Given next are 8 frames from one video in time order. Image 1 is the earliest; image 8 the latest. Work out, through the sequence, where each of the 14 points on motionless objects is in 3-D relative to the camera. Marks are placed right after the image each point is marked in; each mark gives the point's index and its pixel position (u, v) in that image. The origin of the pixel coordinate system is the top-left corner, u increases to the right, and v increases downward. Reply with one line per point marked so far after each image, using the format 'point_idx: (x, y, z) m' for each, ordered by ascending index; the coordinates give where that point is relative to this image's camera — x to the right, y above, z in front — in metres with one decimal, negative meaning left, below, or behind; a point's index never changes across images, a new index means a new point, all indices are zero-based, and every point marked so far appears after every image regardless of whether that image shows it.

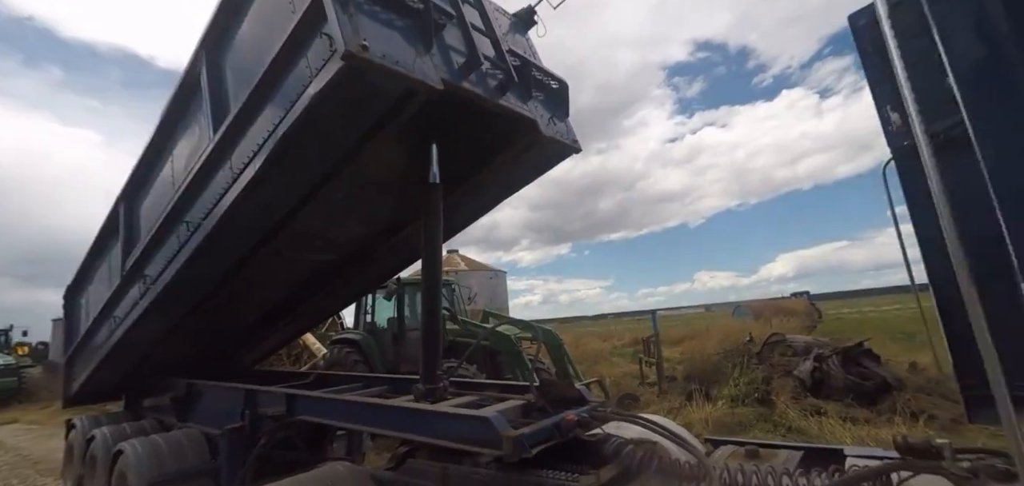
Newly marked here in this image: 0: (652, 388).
0: (+2.9, -3.0, +8.9) m
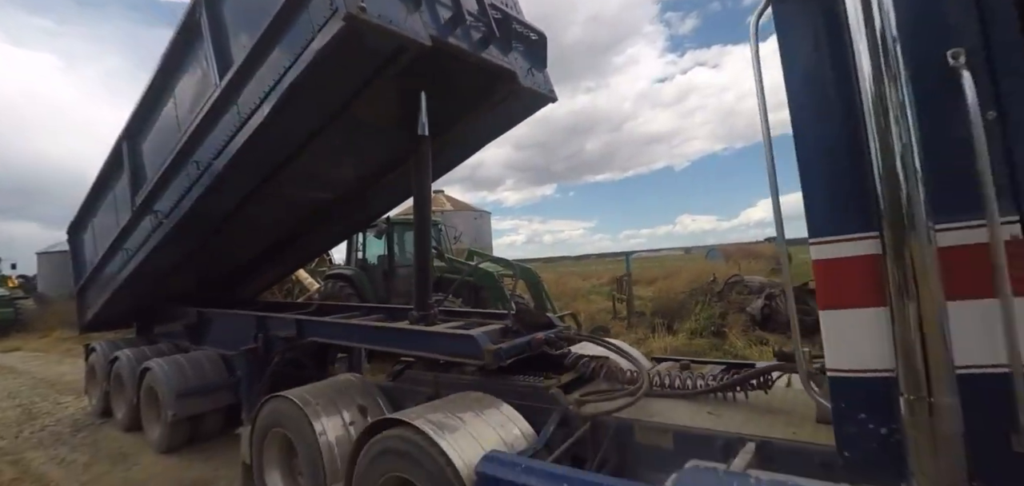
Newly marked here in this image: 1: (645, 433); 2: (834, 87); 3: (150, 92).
0: (+2.5, -1.8, +9.7) m
1: (+0.7, -0.9, +2.1) m
2: (+0.9, +0.5, +1.3) m
3: (-3.6, +1.6, +4.3) m
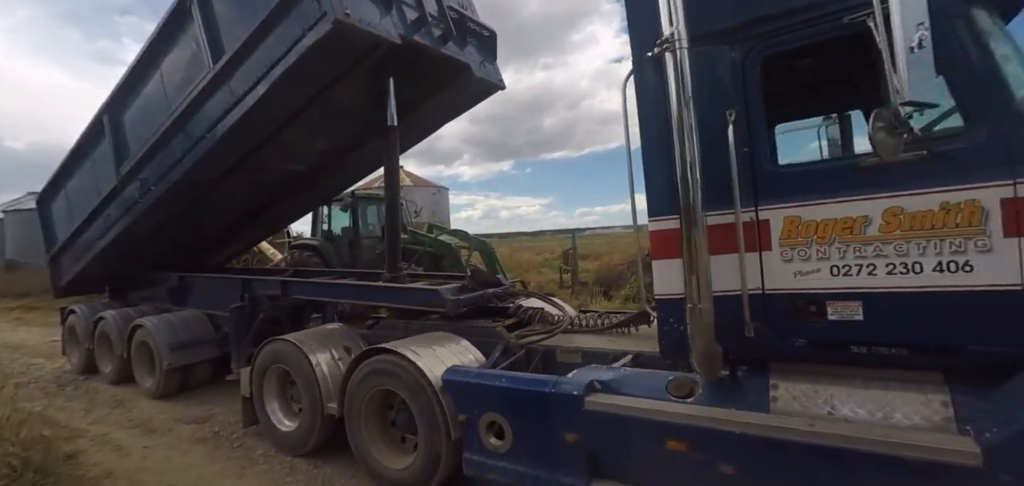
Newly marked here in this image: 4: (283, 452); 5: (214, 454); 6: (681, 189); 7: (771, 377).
0: (+1.4, -1.2, +10.8) m
1: (+0.4, -0.8, +3.0) m
2: (+0.7, +0.6, +2.1) m
3: (-4.1, +1.9, +4.5) m
4: (-1.9, -1.7, +3.5) m
5: (-2.4, -1.7, +3.4) m
6: (+0.8, +0.2, +1.9) m
7: (+1.3, -0.7, +2.1) m
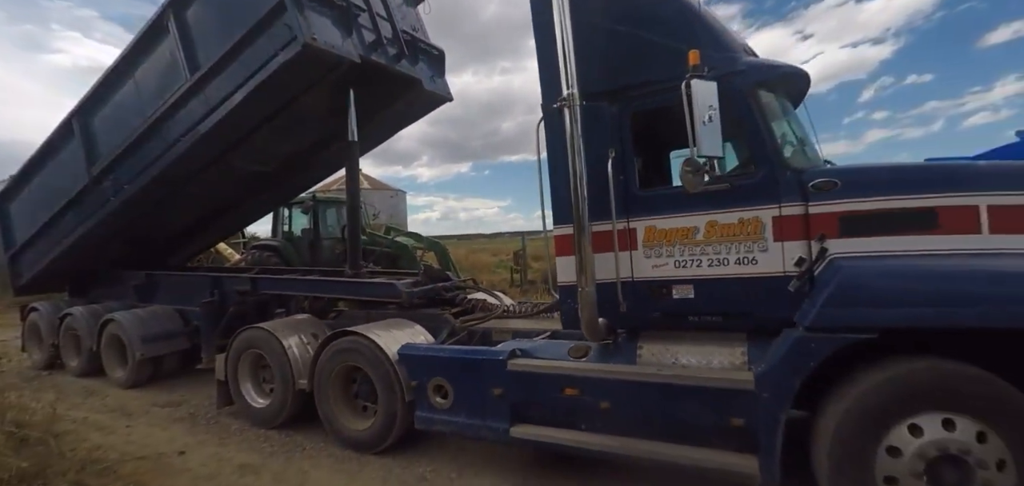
0: (+0.2, -1.3, +11.5) m
1: (-0.1, -0.8, +3.7) m
2: (+0.3, +0.6, +2.9) m
3: (-4.7, +1.9, +4.8) m
4: (-2.4, -1.7, +4.0) m
5: (-2.9, -1.7, +3.9) m
6: (+0.4, +0.2, +2.7) m
7: (+0.9, -0.7, +2.9) m
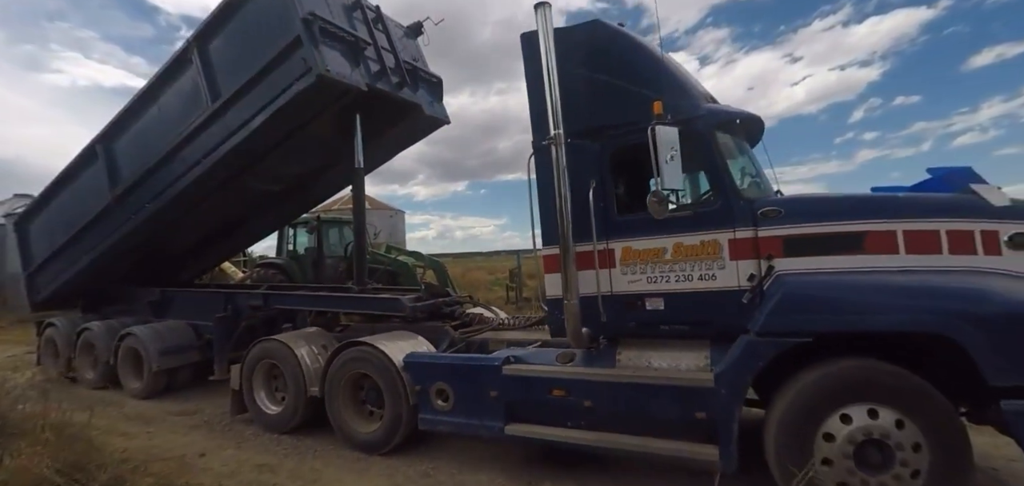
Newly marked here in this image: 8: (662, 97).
0: (+0.1, -1.8, +11.9) m
1: (-0.2, -1.0, +4.0) m
2: (+0.3, +0.4, +3.3) m
3: (-4.7, +1.7, +5.3) m
4: (-2.4, -1.9, +4.3) m
5: (-3.0, -1.9, +4.2) m
6: (+0.4, +0.1, +3.1) m
7: (+0.8, -0.8, +3.3) m
8: (+1.1, +1.1, +3.1) m
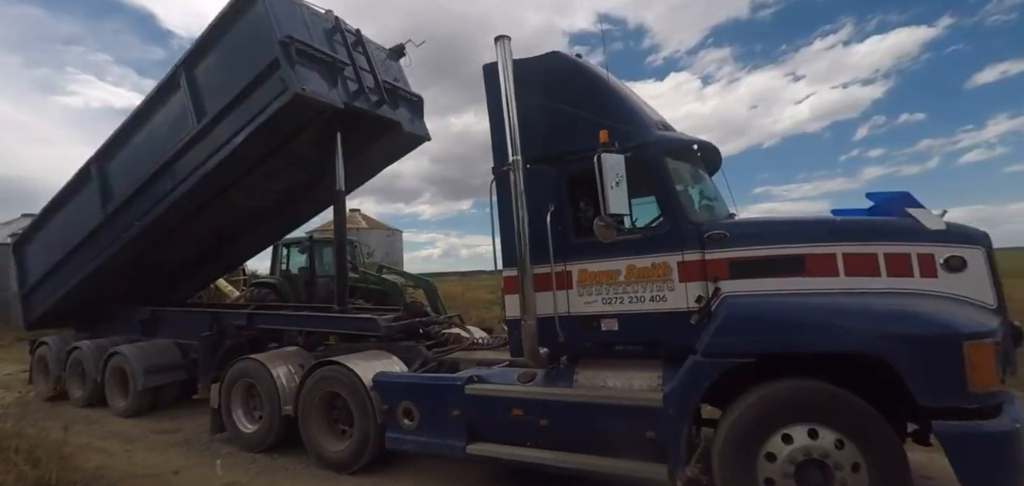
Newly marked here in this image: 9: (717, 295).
0: (-0.1, -2.3, +11.9) m
1: (-0.5, -1.2, +4.1) m
2: (0.0, +0.3, +3.4) m
3: (-5.0, +1.4, +5.5) m
4: (-2.7, -2.1, +4.3) m
5: (-3.3, -2.1, +4.3) m
6: (+0.1, -0.1, +3.2) m
7: (+0.5, -1.0, +3.3) m
8: (+0.8, +0.9, +3.2) m
9: (+1.4, -0.4, +2.9) m
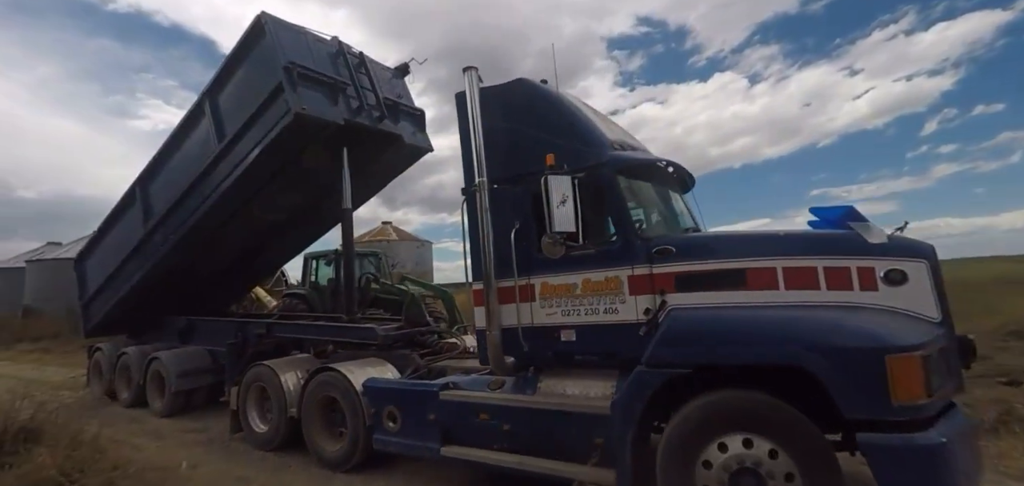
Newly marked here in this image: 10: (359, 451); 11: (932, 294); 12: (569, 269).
0: (+0.4, -2.6, +12.1) m
1: (-0.6, -1.3, +4.4) m
2: (-0.3, +0.1, +3.7) m
3: (-5.1, +1.2, +6.2) m
4: (-2.9, -2.3, +4.8) m
5: (-3.4, -2.3, +4.7) m
6: (-0.2, -0.2, +3.5) m
7: (+0.3, -1.1, +3.5) m
8: (+0.5, +0.8, +3.4) m
9: (+1.1, -0.5, +3.0) m
10: (-1.5, -2.0, +4.1) m
11: (+2.6, -0.3, +2.6) m
12: (+0.5, -0.2, +3.4) m
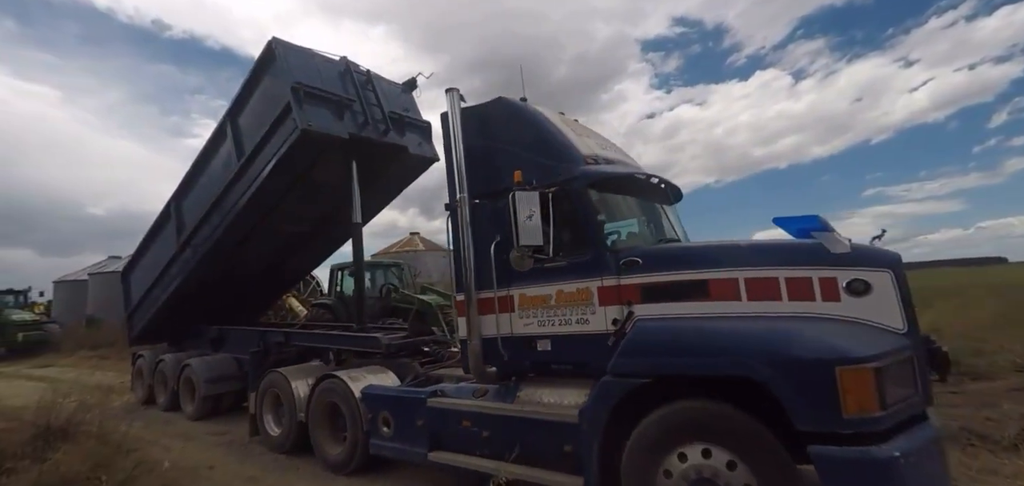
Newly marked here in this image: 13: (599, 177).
0: (+0.9, -2.9, +12.1) m
1: (-0.7, -1.5, +4.6) m
2: (-0.4, 0.0, +3.9) m
3: (-5.1, +0.9, +6.8) m
4: (-2.9, -2.5, +5.1) m
5: (-3.5, -2.5, +5.1) m
6: (-0.4, -0.3, +3.6) m
7: (+0.1, -1.2, +3.6) m
8: (+0.3, +0.7, +3.6) m
9: (+0.9, -0.5, +3.0) m
10: (-1.6, -2.2, +4.3) m
11: (+2.3, -0.4, +2.5) m
12: (+0.3, -0.3, +3.5) m
13: (+0.7, +0.5, +3.4) m
